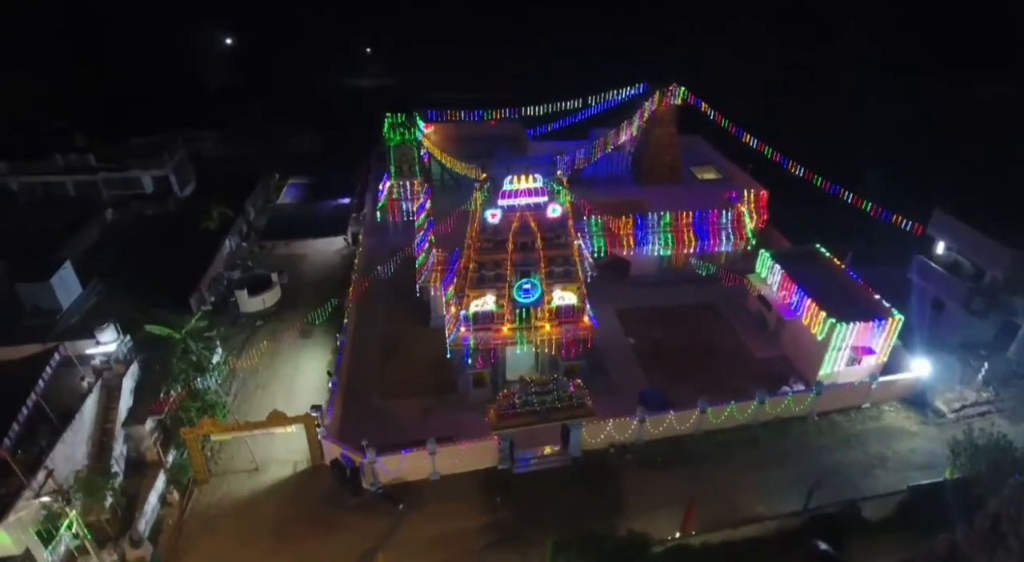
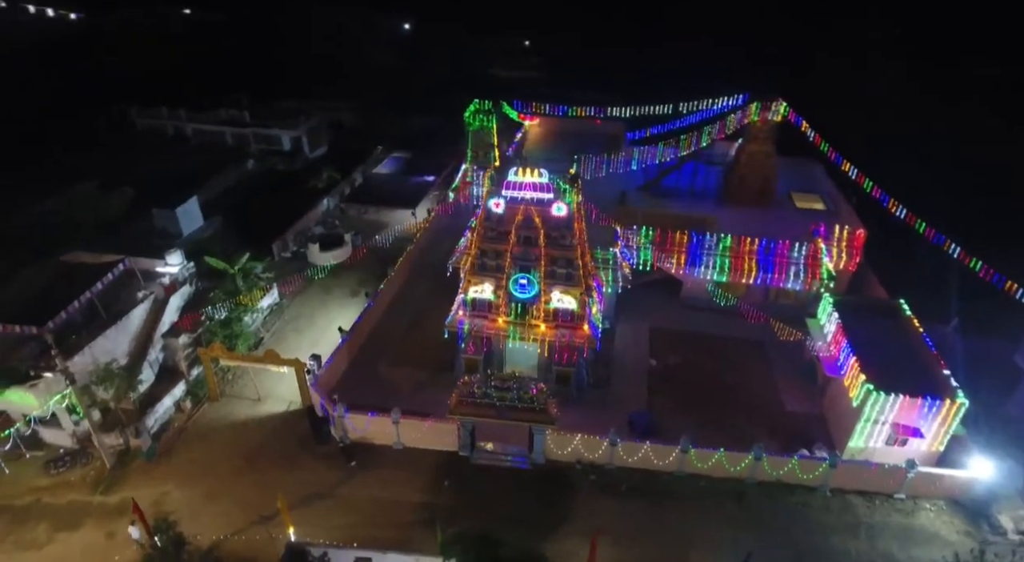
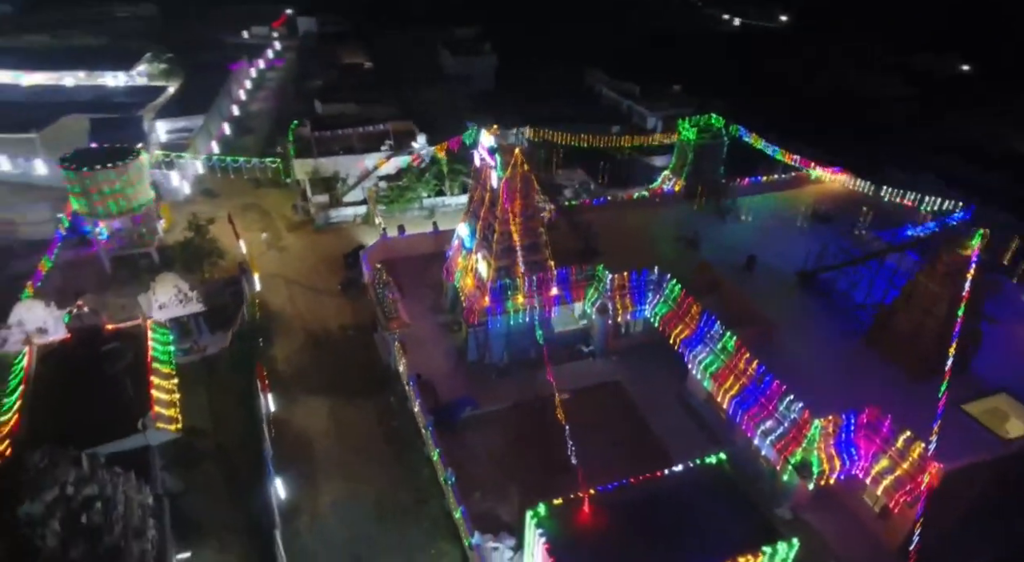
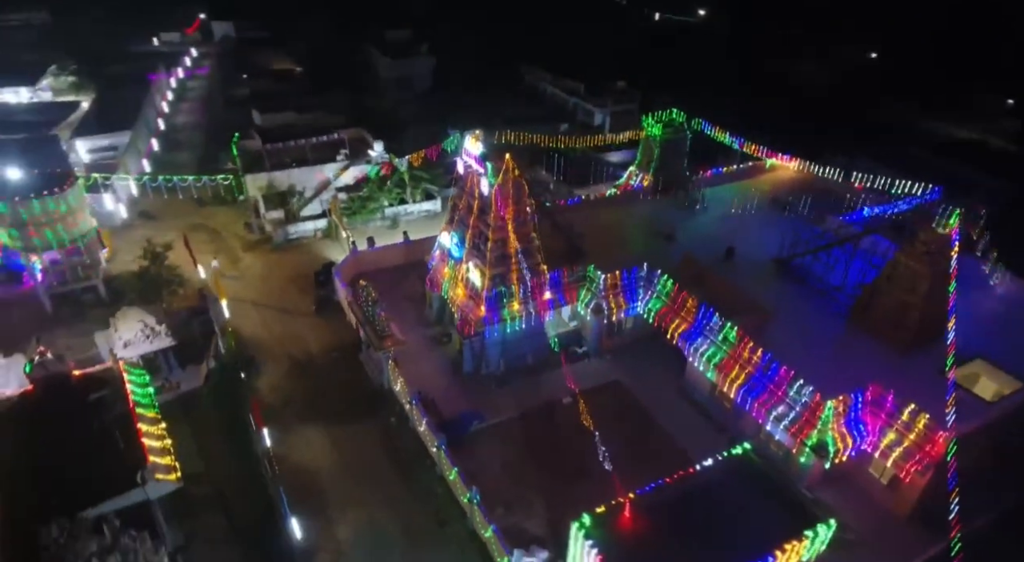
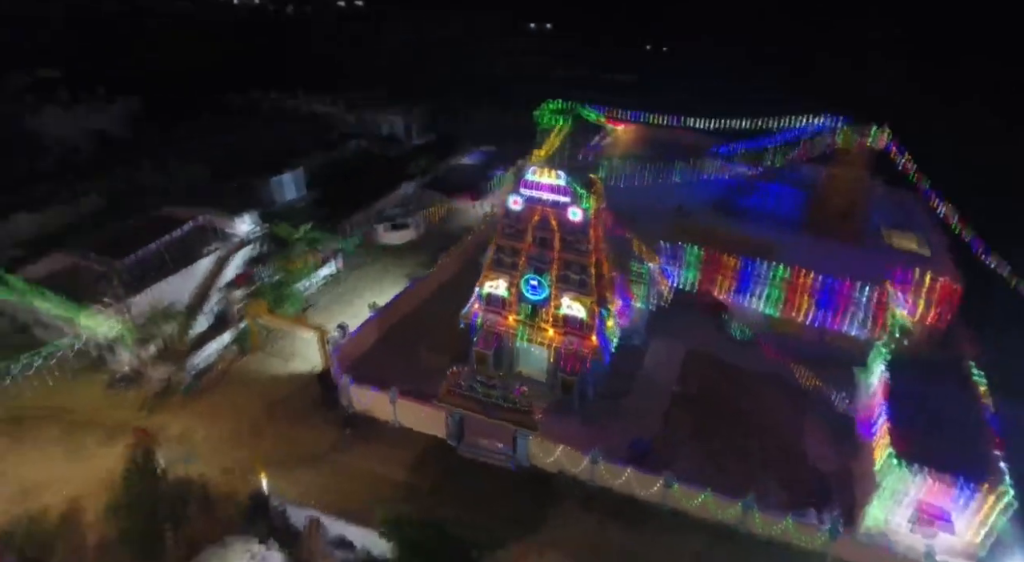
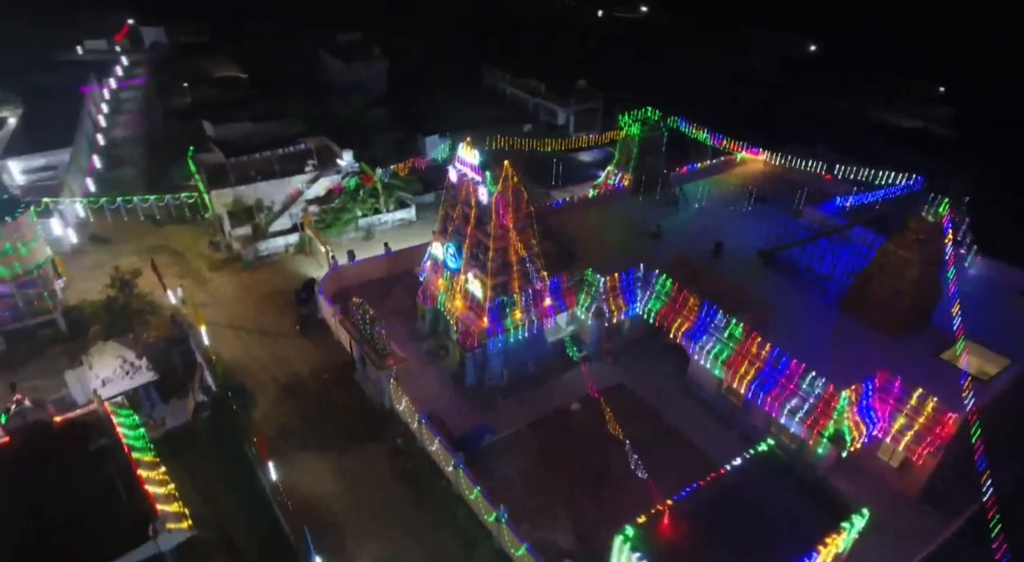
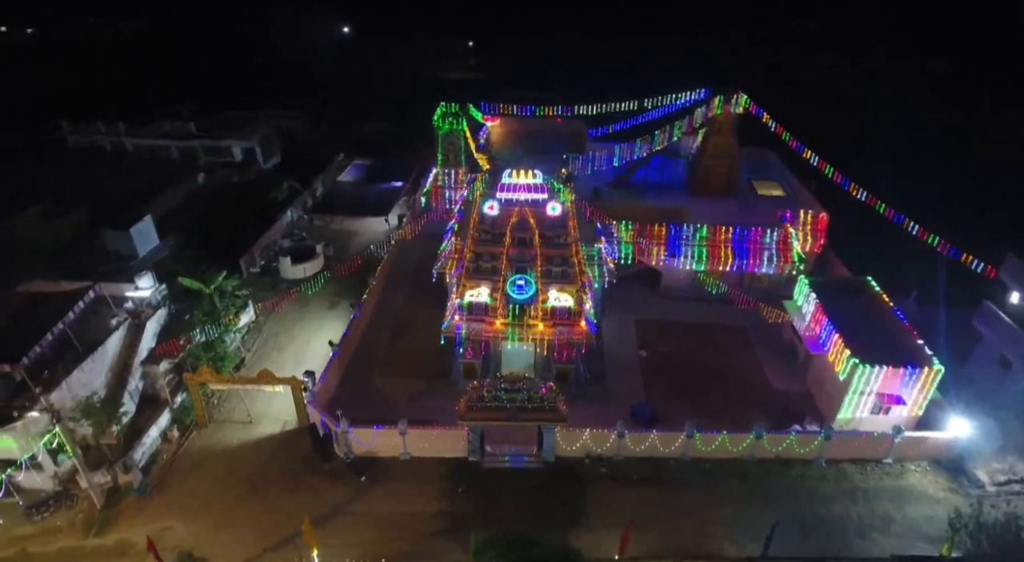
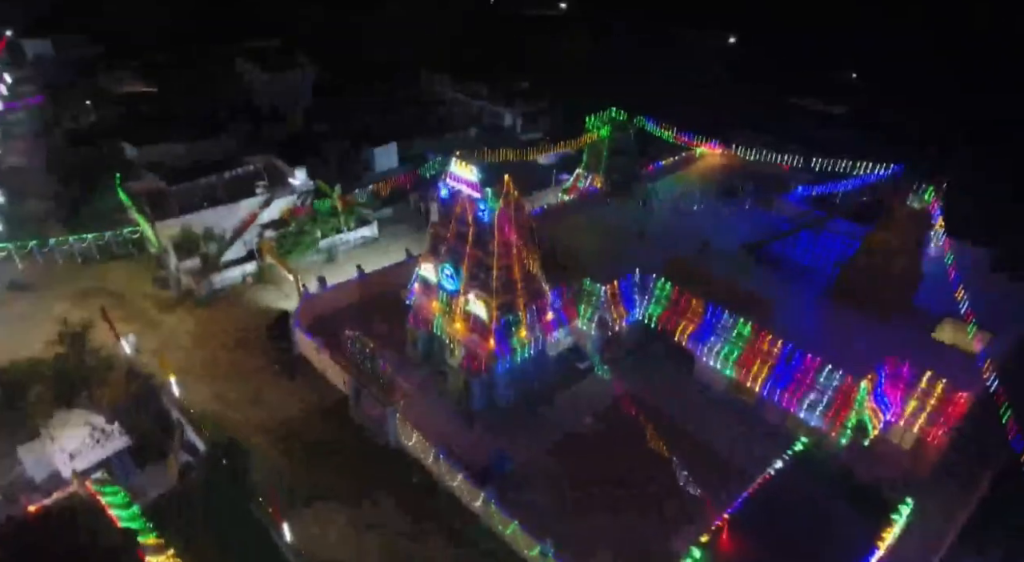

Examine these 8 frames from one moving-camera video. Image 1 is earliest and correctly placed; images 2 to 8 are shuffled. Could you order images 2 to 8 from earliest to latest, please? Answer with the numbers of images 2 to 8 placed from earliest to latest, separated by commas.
7, 2, 5, 8, 6, 4, 3
